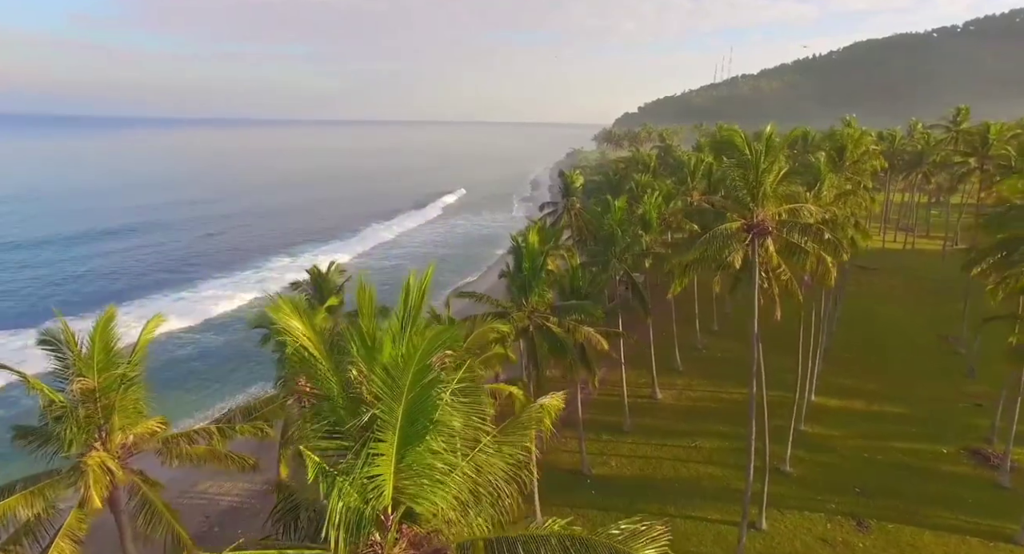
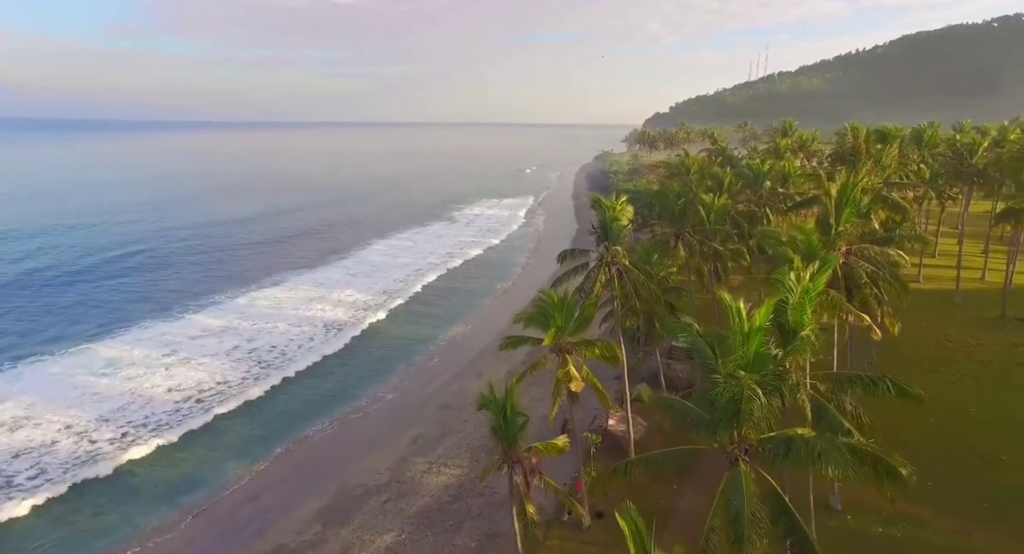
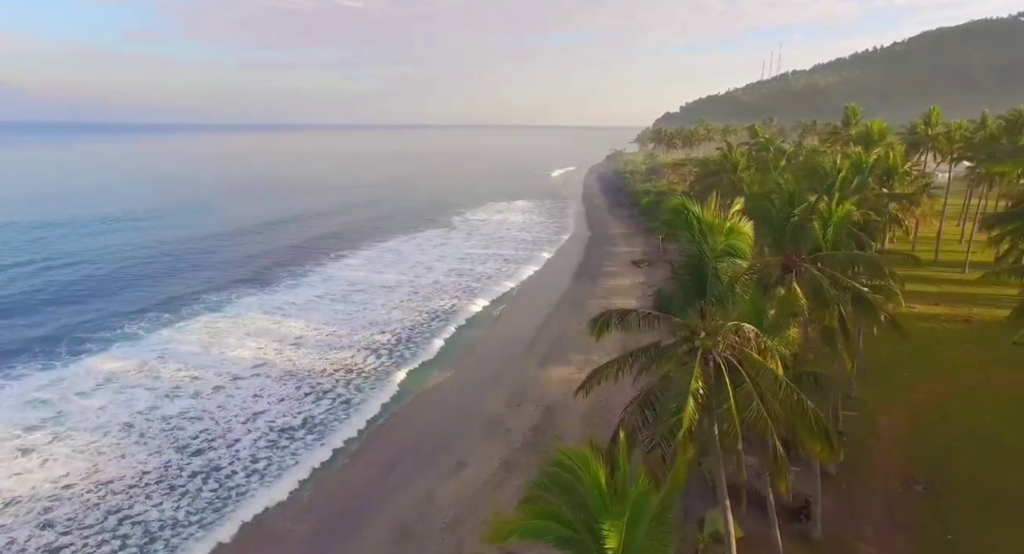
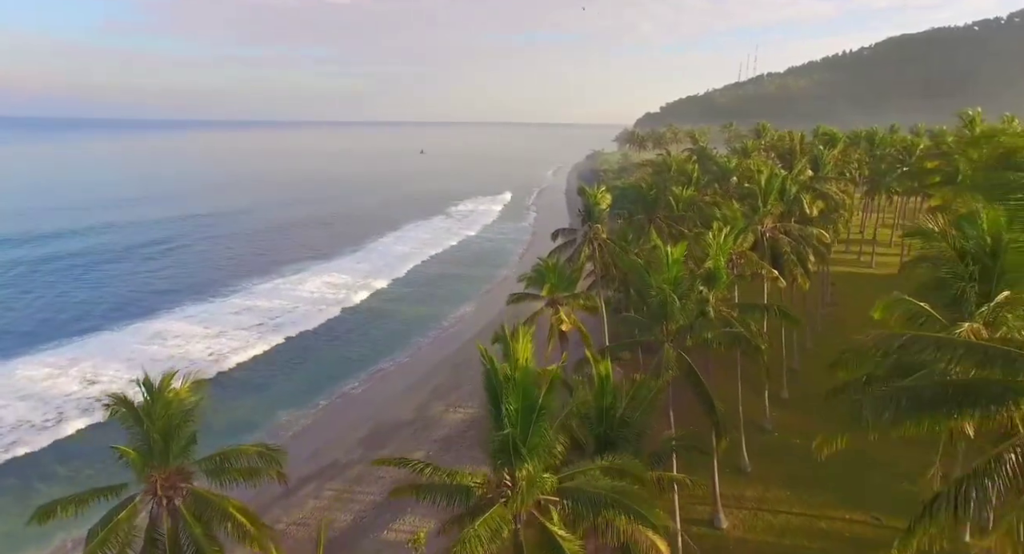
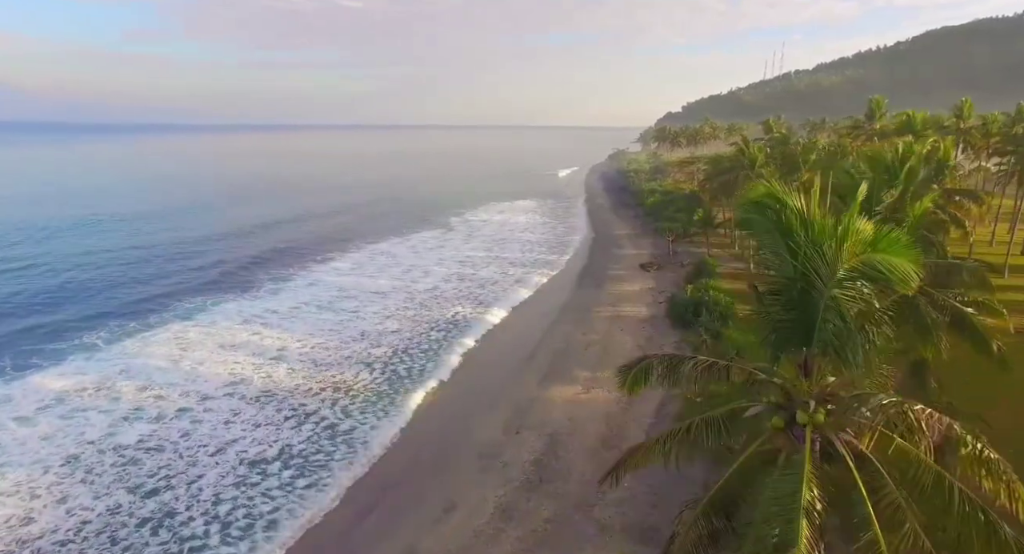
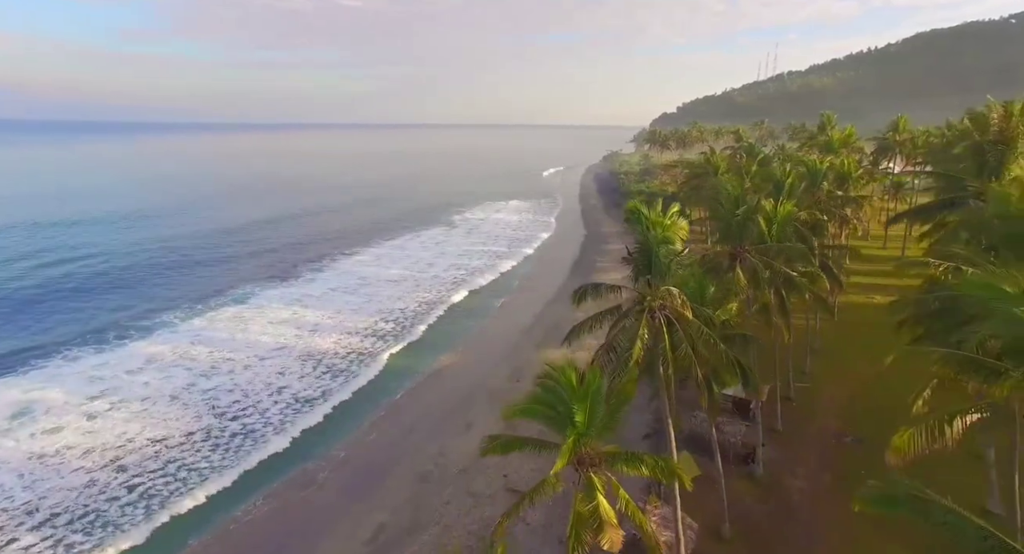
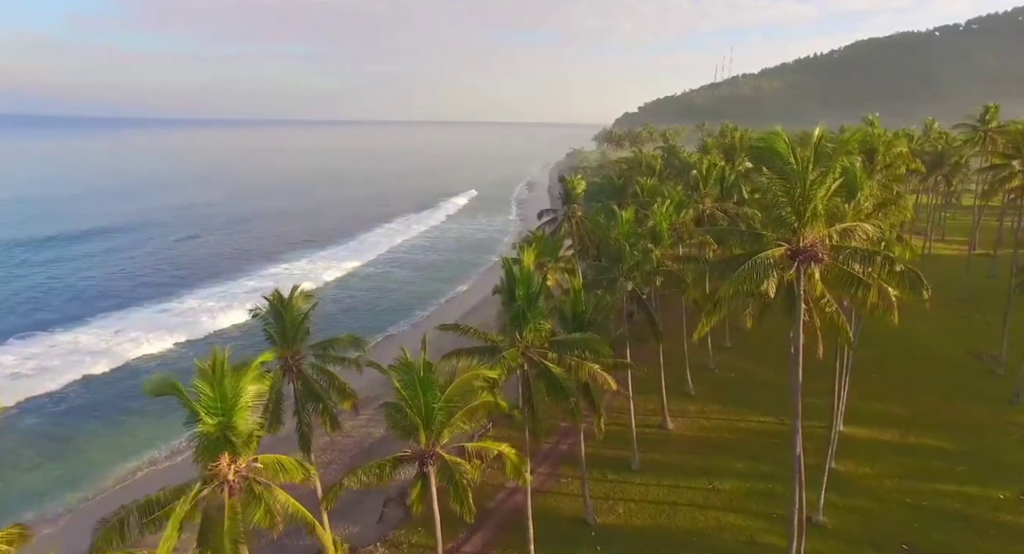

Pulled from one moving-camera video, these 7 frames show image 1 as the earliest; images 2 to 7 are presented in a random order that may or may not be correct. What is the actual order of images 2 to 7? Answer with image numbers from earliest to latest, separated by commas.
7, 4, 2, 6, 3, 5
